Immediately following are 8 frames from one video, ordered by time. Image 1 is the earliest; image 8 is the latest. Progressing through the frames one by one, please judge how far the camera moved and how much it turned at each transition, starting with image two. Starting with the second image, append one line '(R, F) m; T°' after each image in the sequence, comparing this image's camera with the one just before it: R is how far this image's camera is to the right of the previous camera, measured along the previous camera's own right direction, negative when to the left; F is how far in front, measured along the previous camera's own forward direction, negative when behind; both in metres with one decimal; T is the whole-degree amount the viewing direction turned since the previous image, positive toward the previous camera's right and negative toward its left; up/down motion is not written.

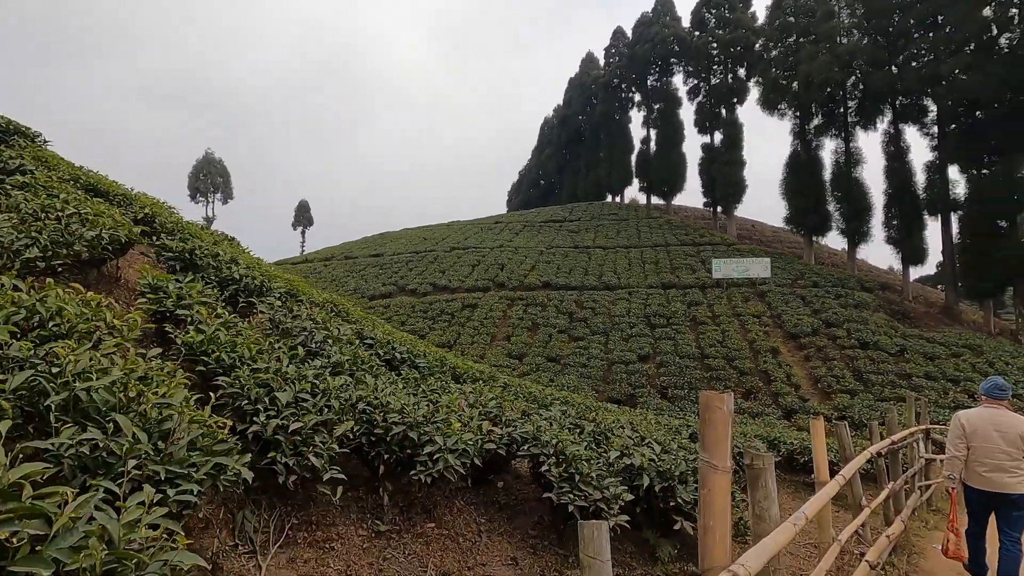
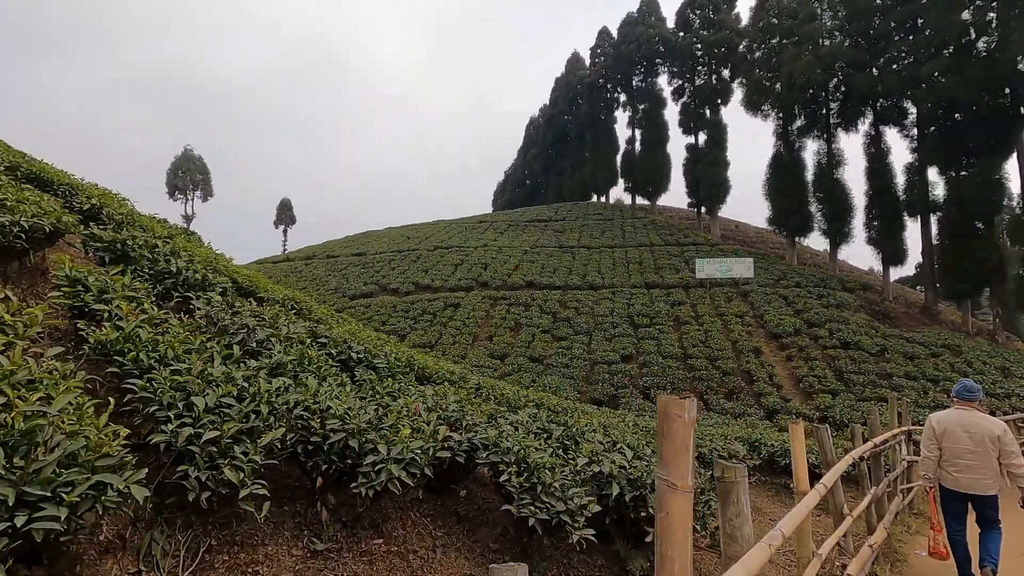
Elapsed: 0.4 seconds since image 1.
(+0.1, +0.2) m; +1°
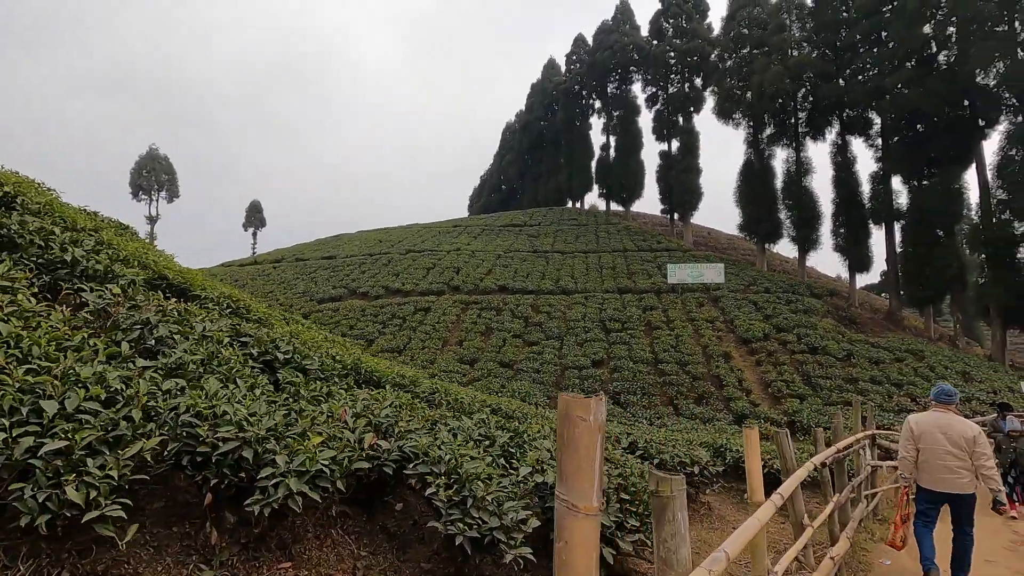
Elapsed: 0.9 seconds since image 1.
(+0.2, +0.2) m; +3°
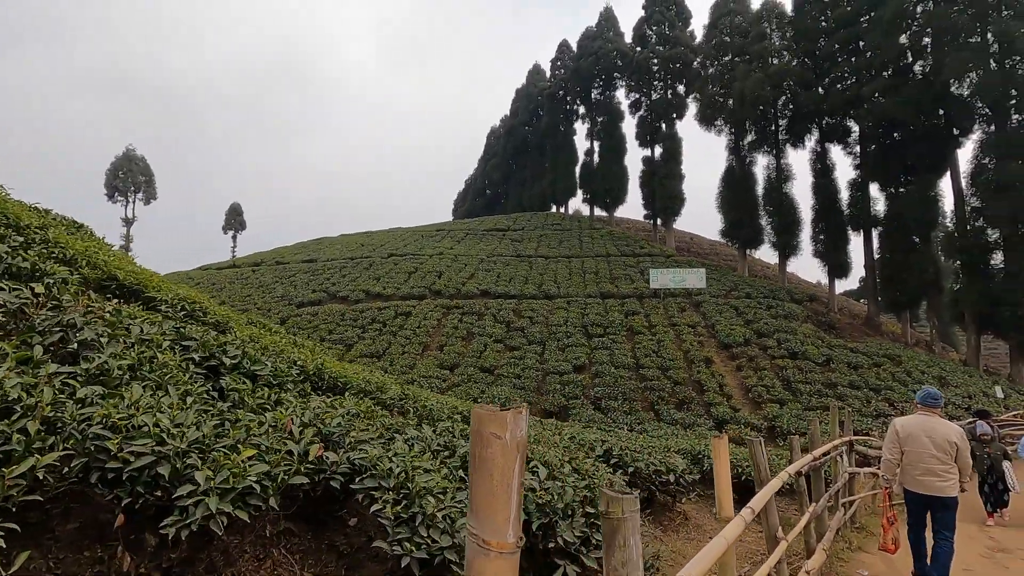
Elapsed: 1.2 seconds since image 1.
(+0.1, +0.1) m; +2°
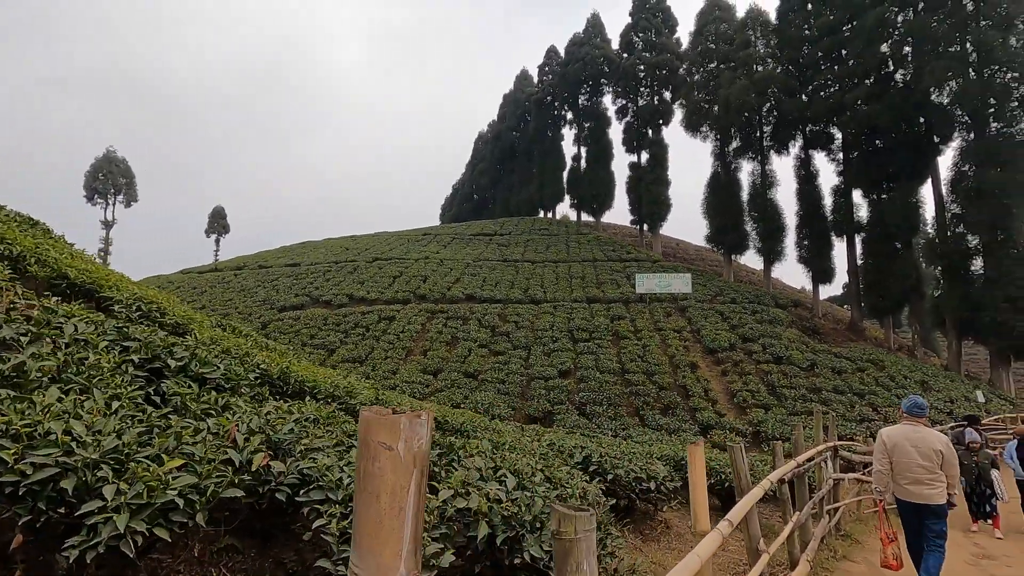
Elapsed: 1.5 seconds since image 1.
(+0.1, +0.2) m; +1°
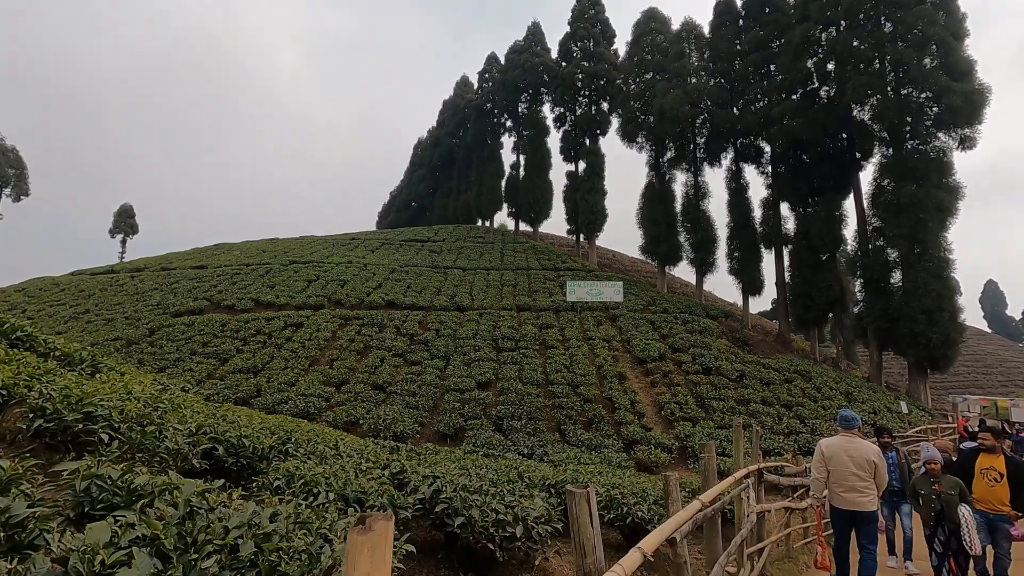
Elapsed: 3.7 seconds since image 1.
(+0.7, +1.0) m; +6°
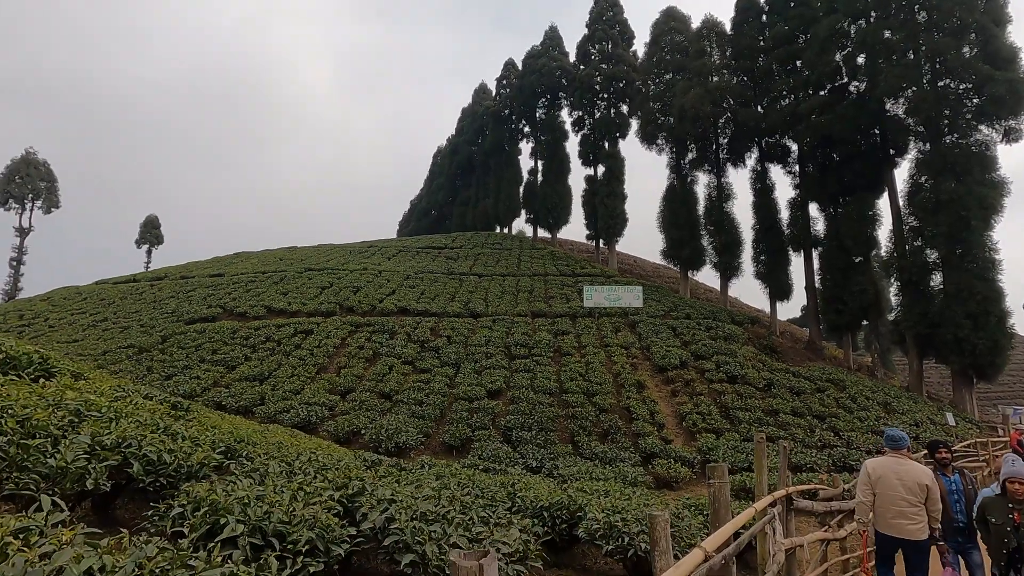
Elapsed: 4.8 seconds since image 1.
(+0.3, +0.5) m; -3°
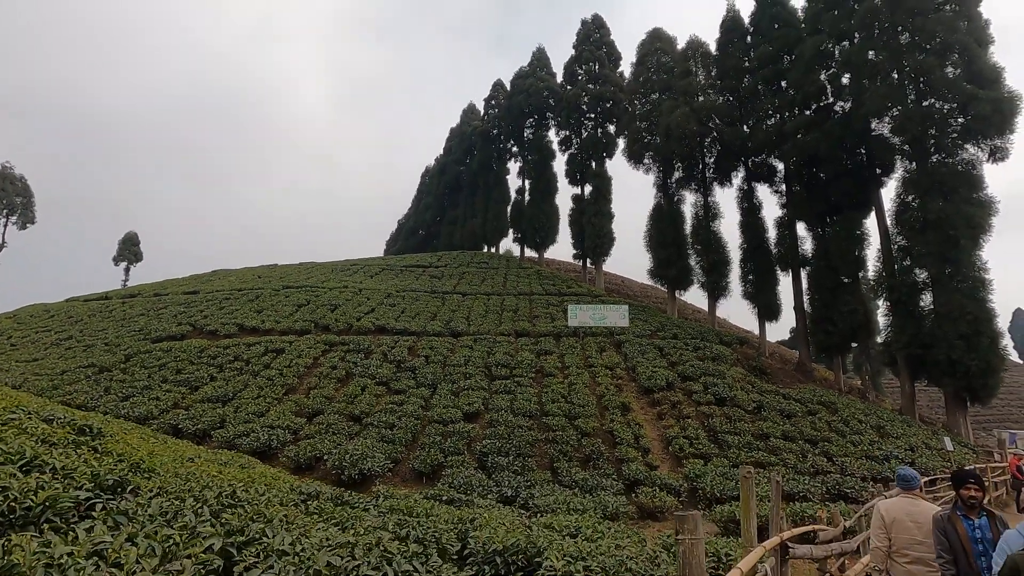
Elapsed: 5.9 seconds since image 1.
(+0.3, +0.5) m; +1°
